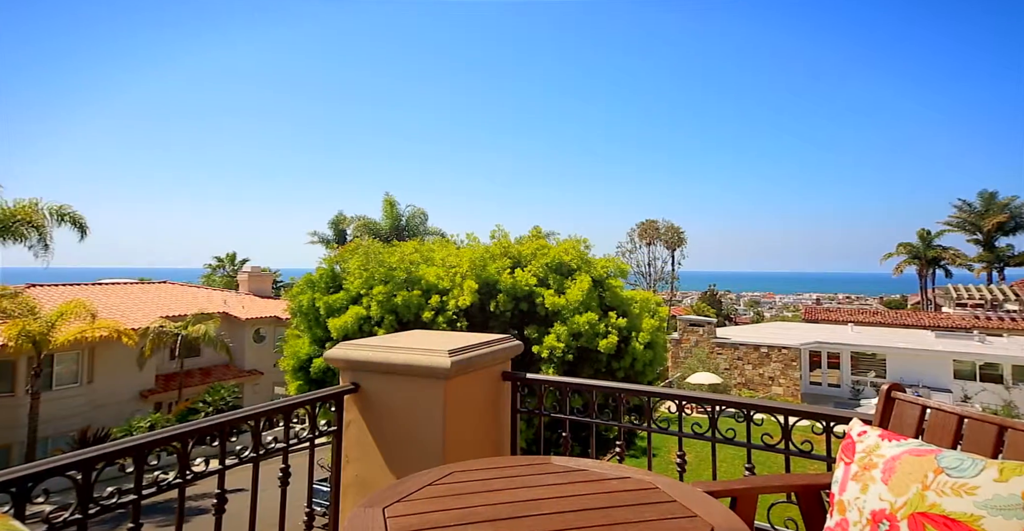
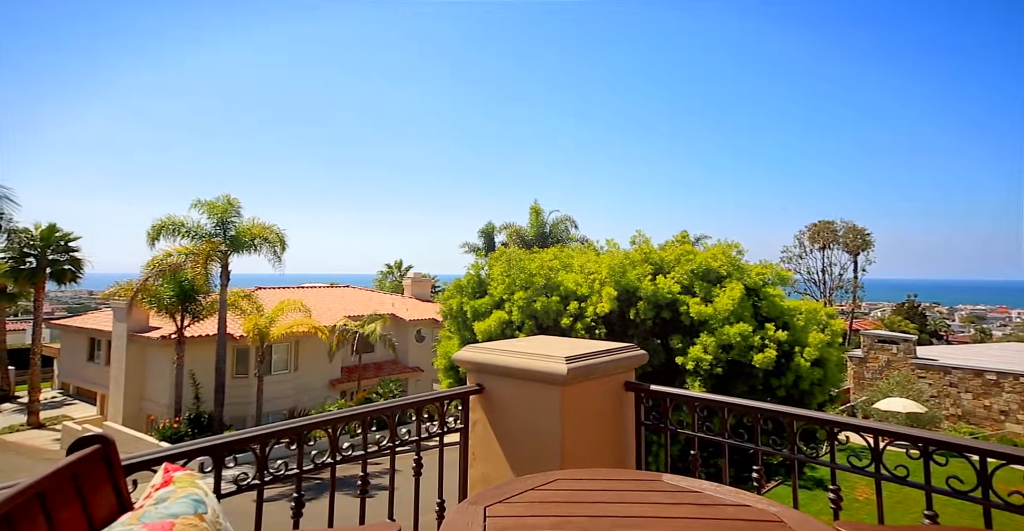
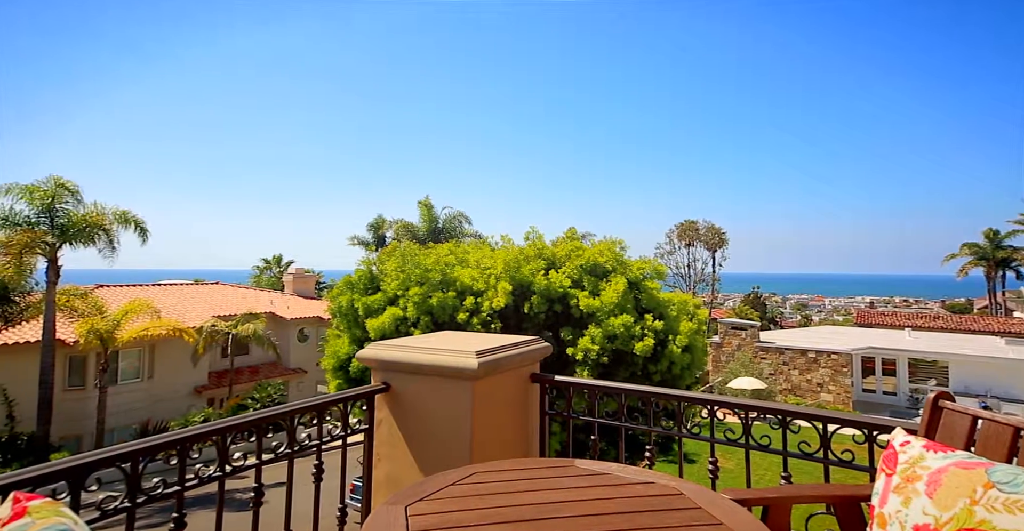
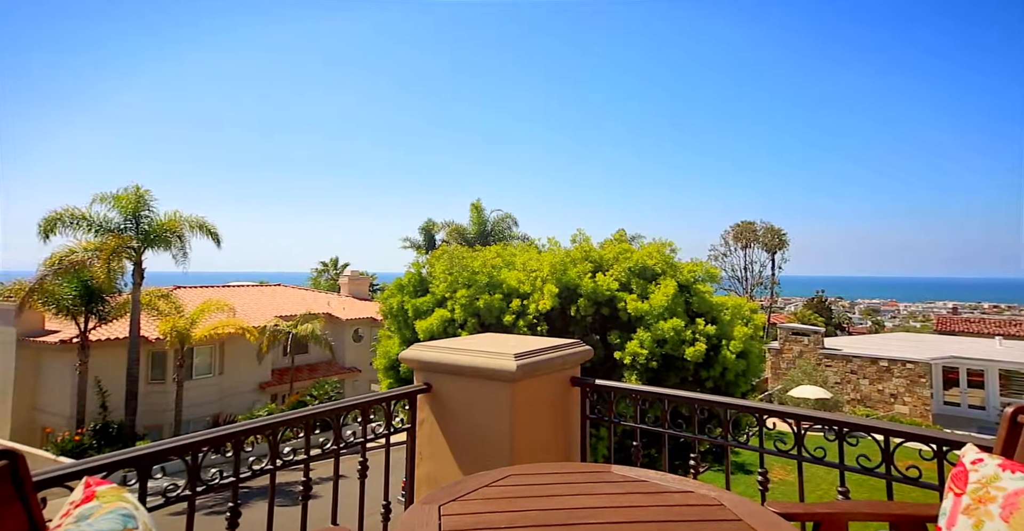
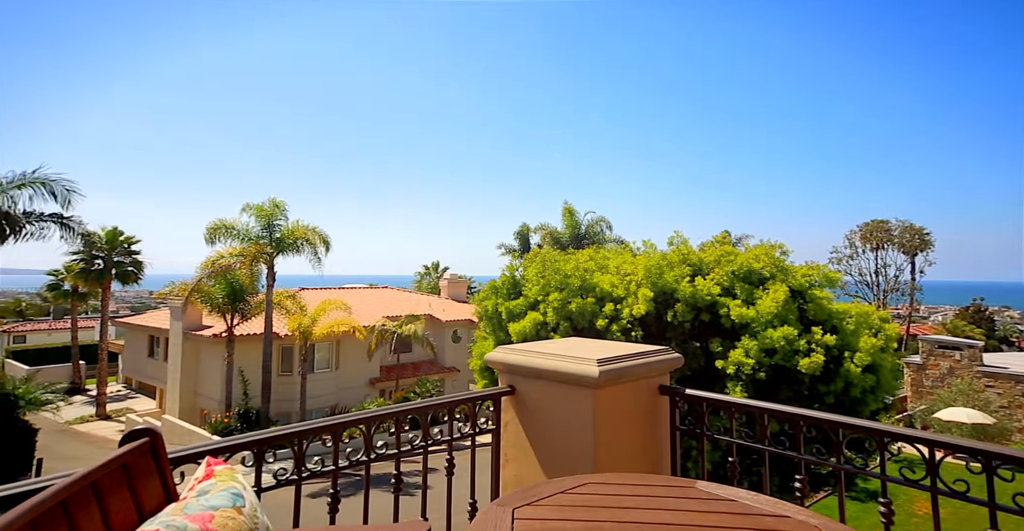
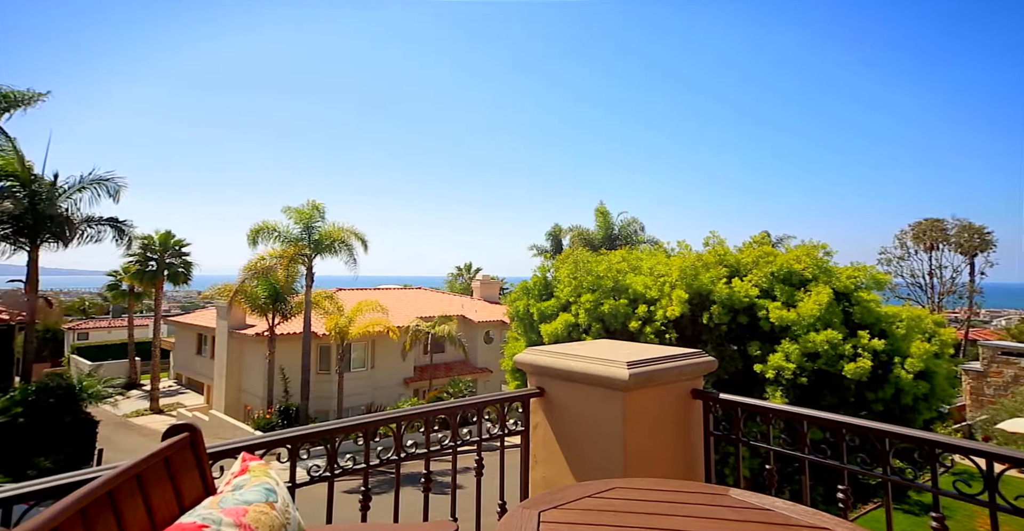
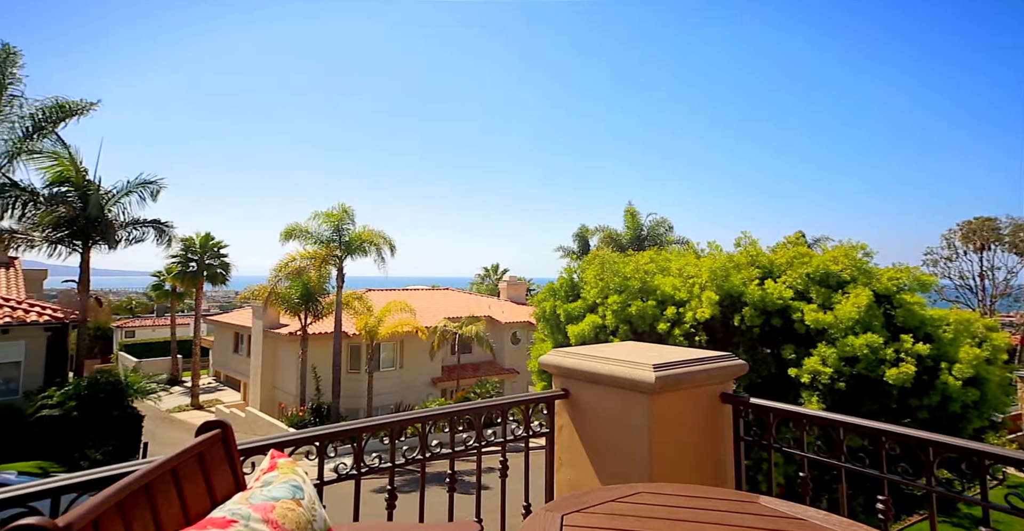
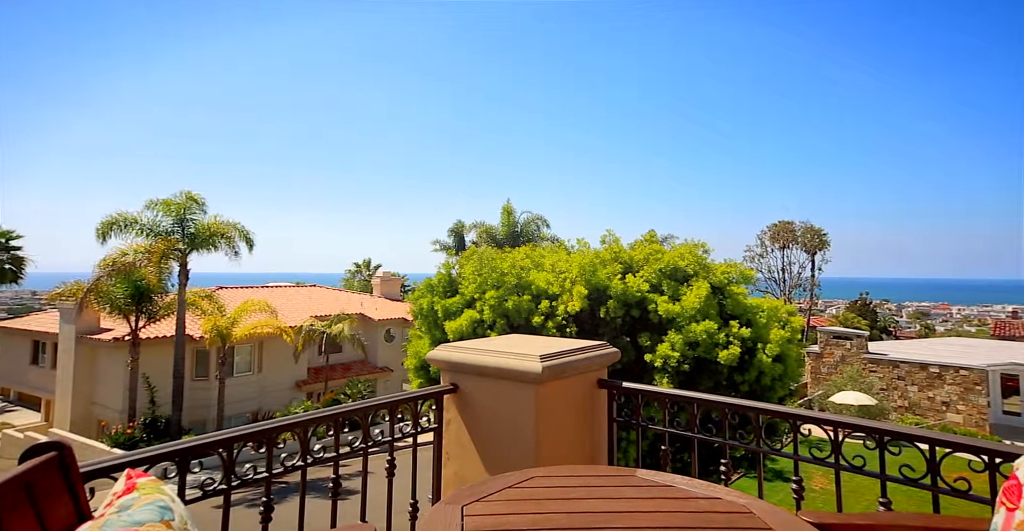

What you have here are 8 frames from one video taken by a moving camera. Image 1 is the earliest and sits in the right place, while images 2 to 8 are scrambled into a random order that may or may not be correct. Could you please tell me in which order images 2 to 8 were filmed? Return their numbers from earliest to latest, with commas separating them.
3, 4, 8, 2, 5, 6, 7
